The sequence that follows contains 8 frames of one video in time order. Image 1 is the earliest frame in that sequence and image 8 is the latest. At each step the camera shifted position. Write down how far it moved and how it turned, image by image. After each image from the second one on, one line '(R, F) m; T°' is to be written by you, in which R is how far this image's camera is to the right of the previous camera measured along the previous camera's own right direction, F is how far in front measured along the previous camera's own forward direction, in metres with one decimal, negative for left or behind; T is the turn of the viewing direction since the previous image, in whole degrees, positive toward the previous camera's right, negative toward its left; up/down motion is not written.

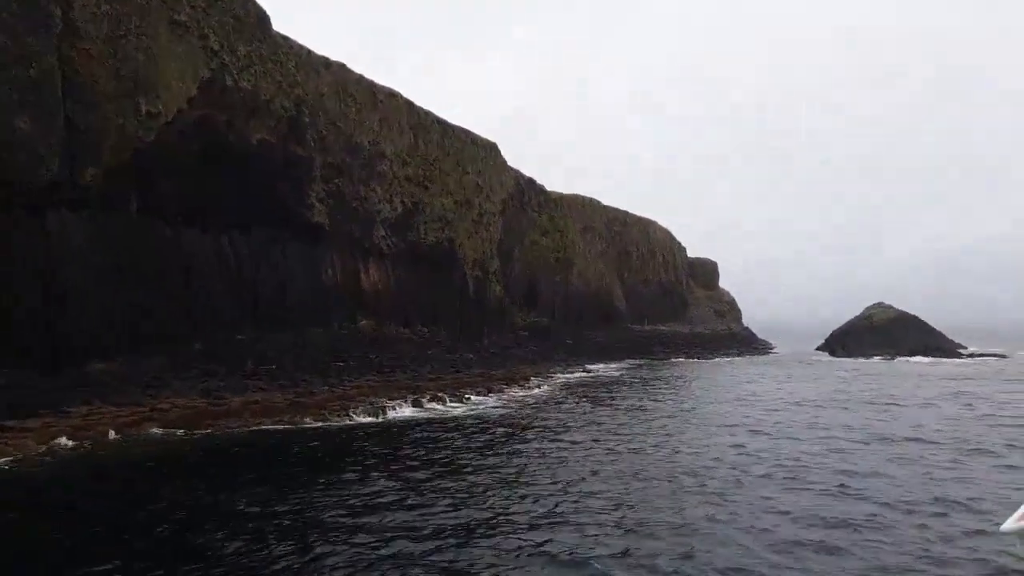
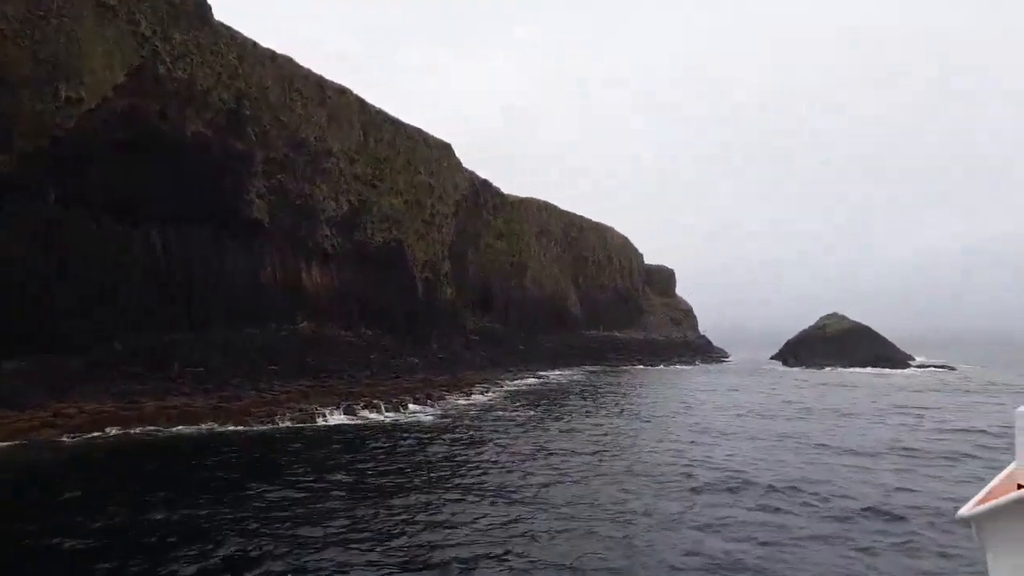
(+0.7, +0.7) m; +2°
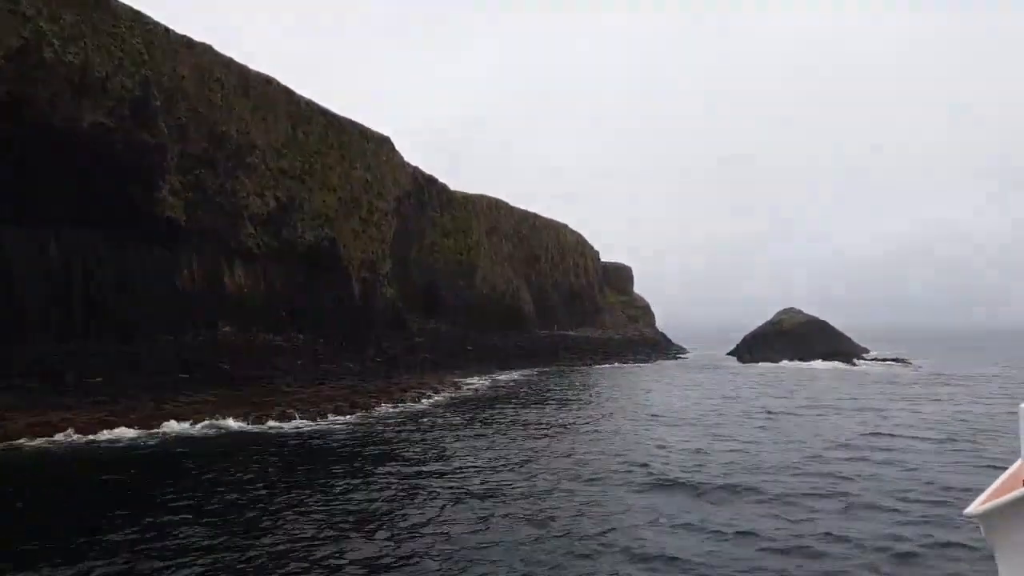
(+1.3, +1.7) m; +2°
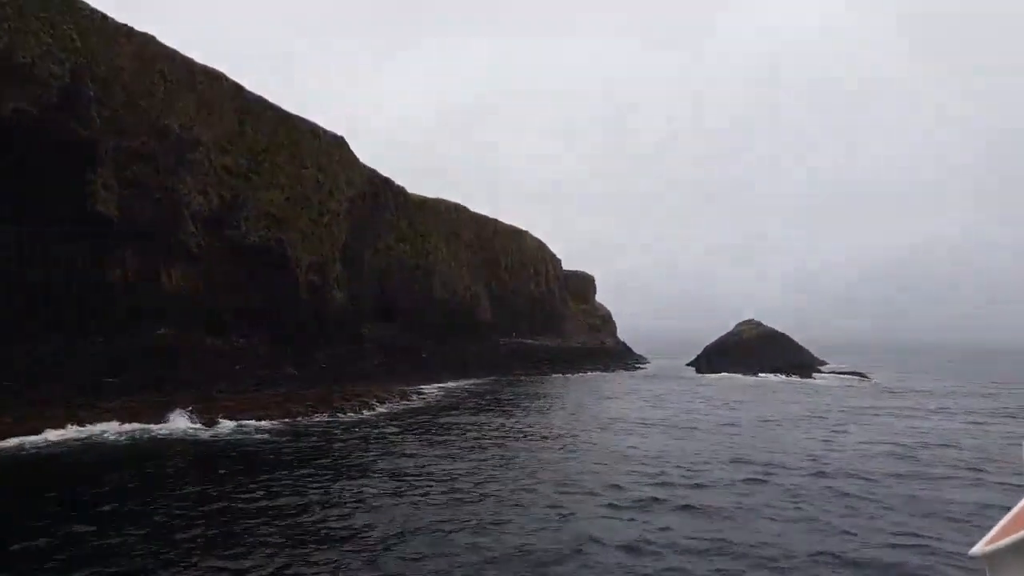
(+0.7, +0.9) m; +2°
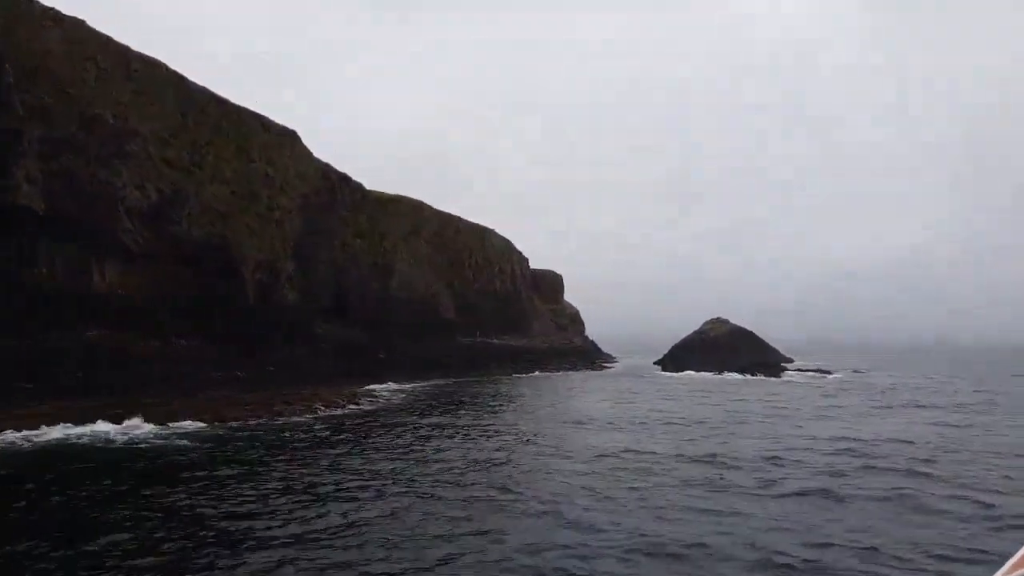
(+1.0, +1.1) m; +2°
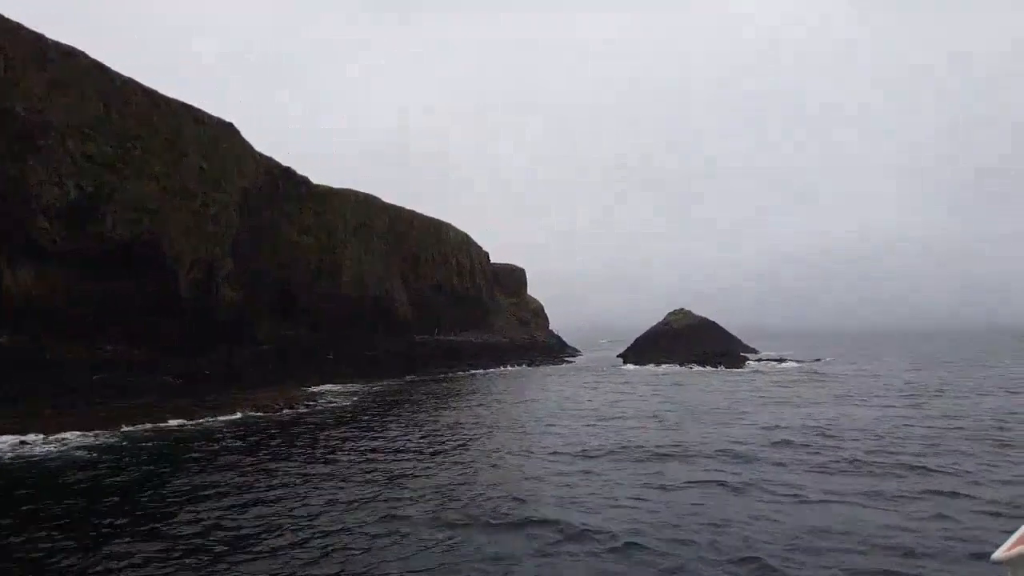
(+1.1, +1.3) m; +2°
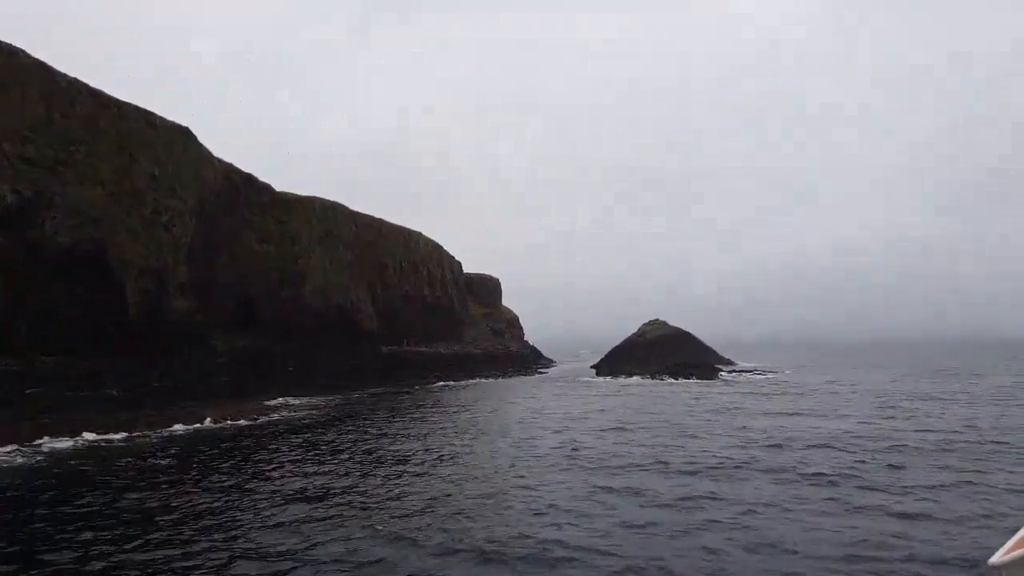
(+1.2, +1.0) m; +1°
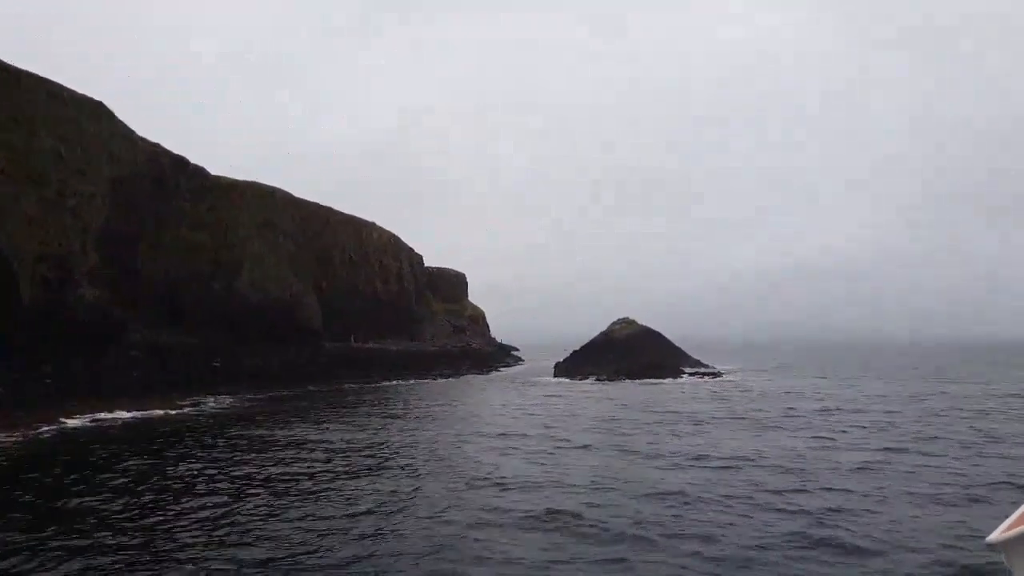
(+2.5, +2.9) m; 0°
